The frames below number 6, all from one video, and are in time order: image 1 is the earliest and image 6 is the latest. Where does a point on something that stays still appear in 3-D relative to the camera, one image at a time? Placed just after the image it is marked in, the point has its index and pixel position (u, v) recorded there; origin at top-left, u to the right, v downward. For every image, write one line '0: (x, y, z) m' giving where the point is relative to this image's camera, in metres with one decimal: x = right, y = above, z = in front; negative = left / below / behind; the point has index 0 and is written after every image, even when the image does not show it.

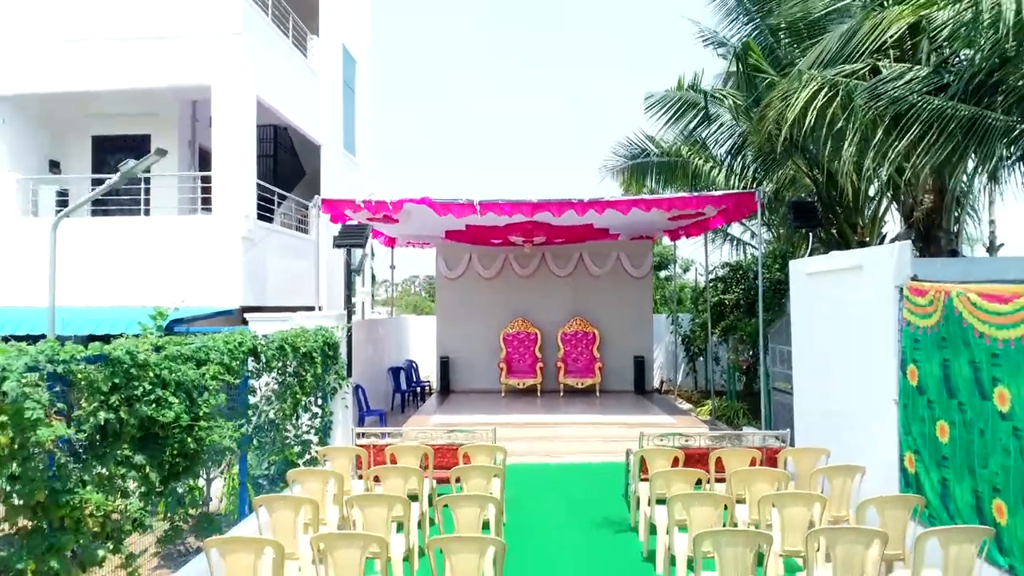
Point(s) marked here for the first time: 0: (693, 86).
0: (+3.1, +3.4, +12.4) m
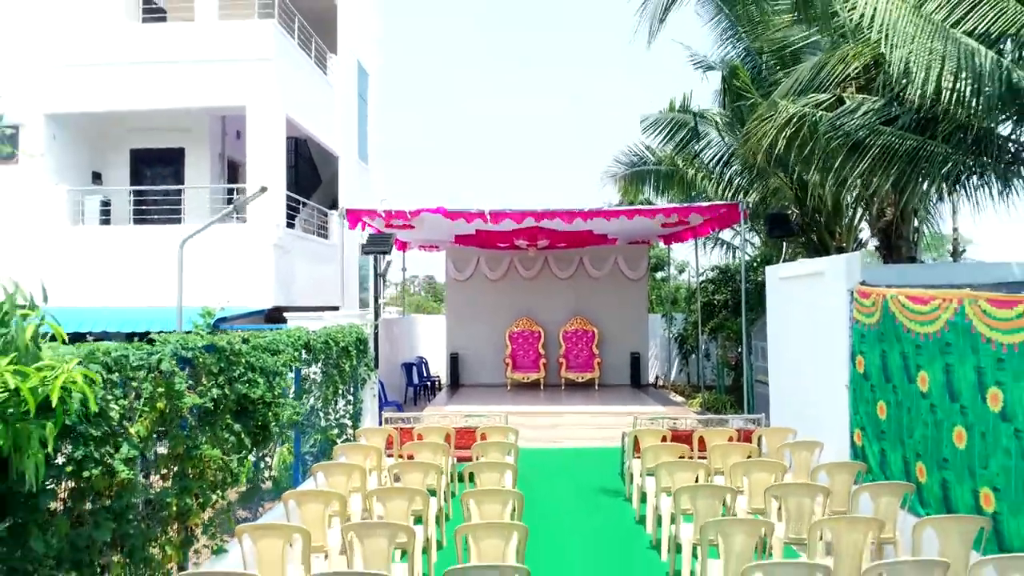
0: (+3.2, +3.3, +13.5) m
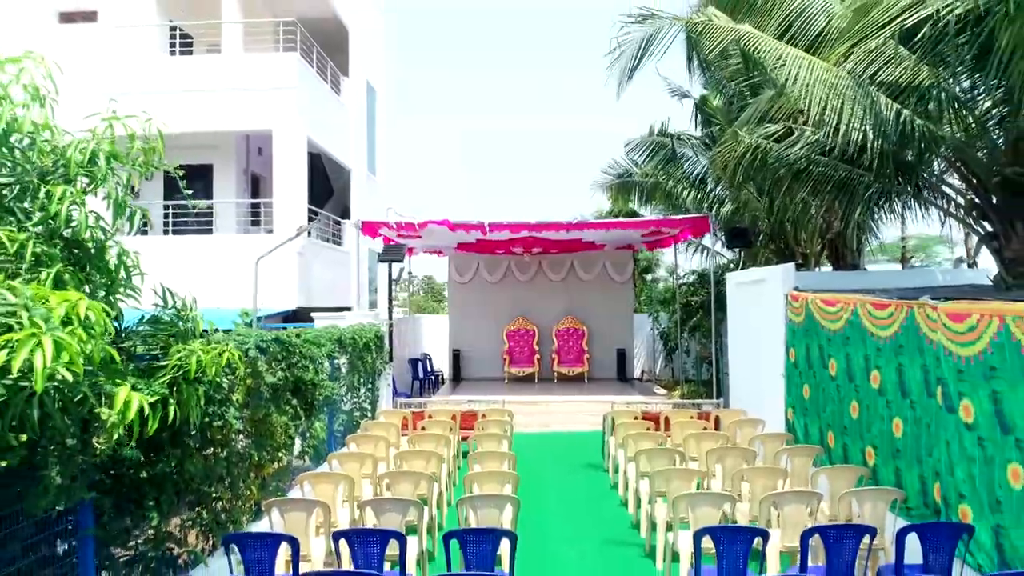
0: (+3.2, +3.3, +15.1) m
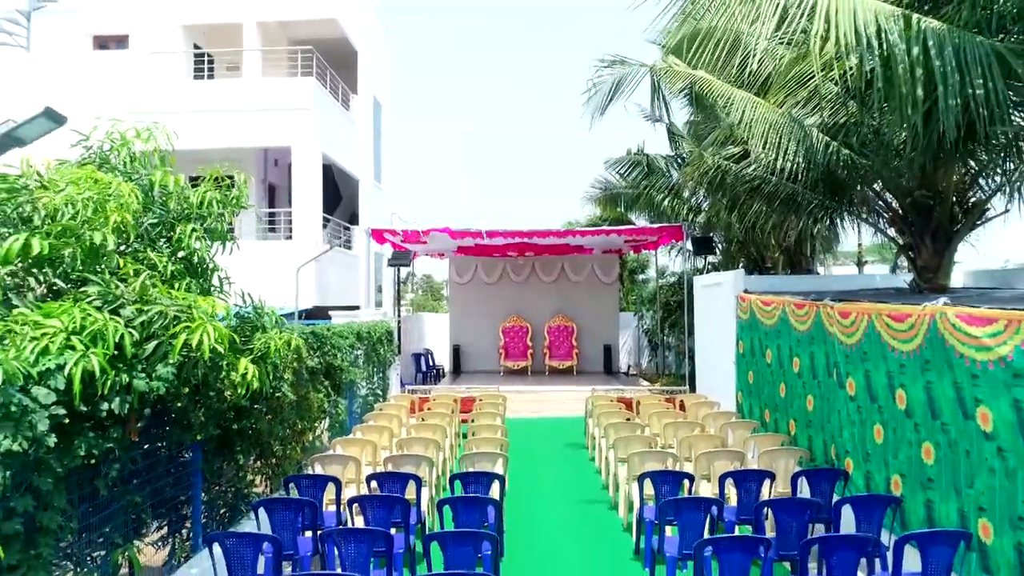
0: (+3.0, +3.3, +16.6) m
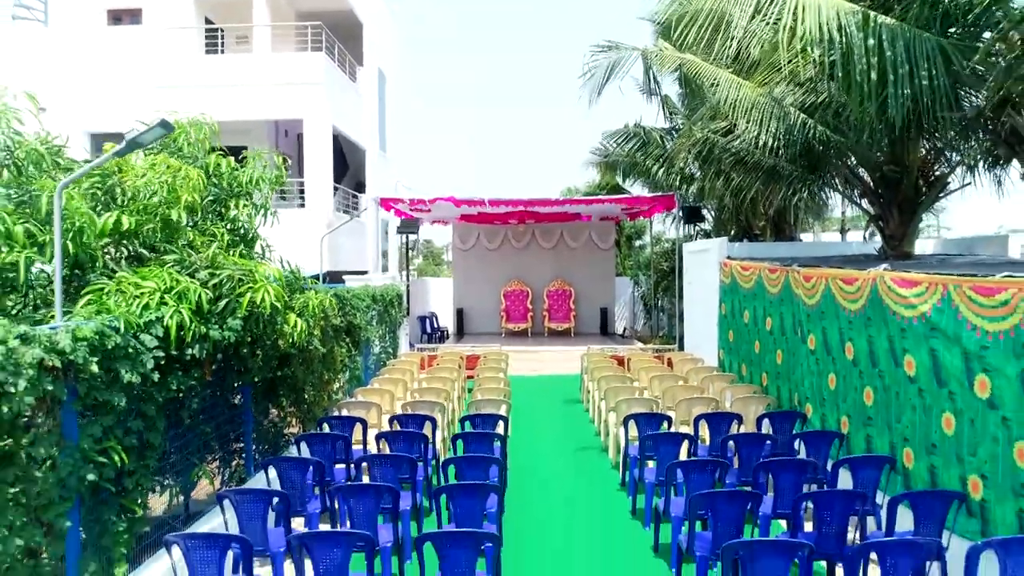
0: (+3.1, +4.1, +17.4) m
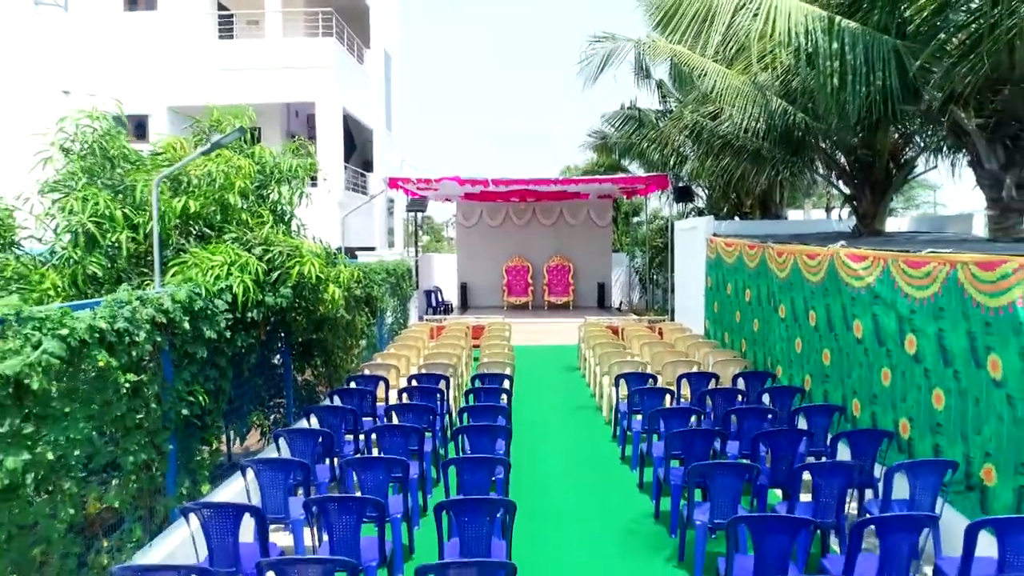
0: (+3.1, +4.7, +18.1) m
